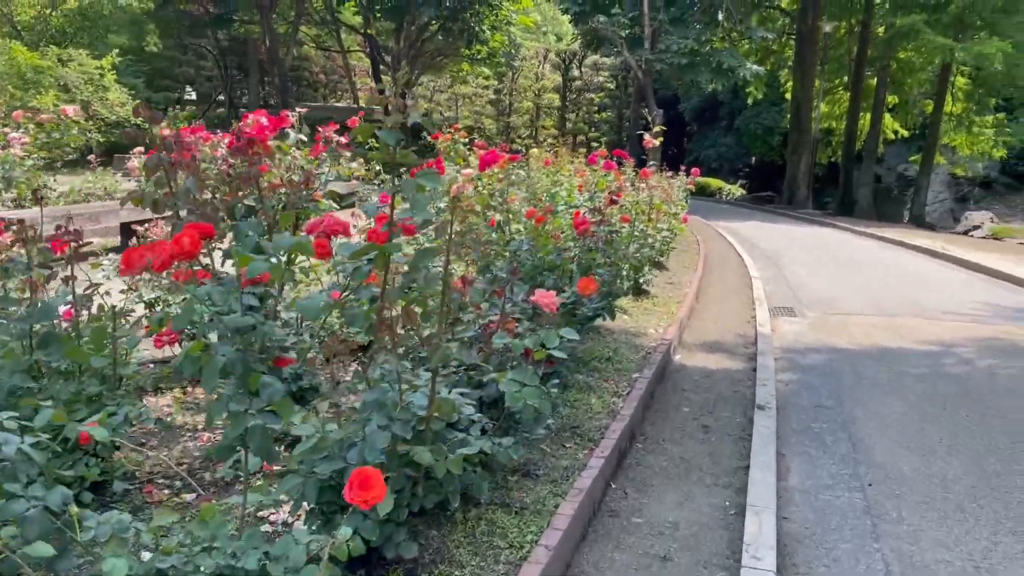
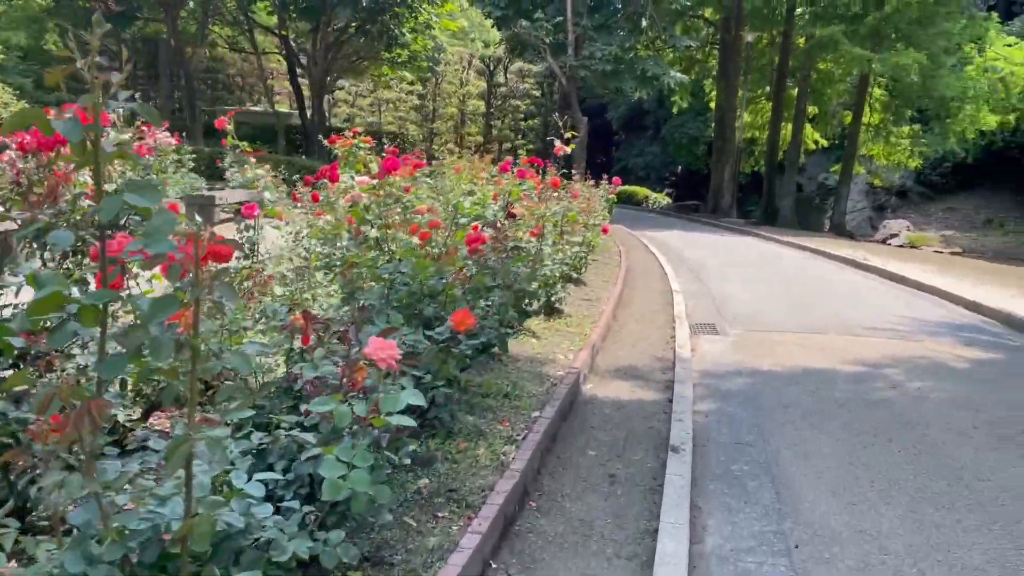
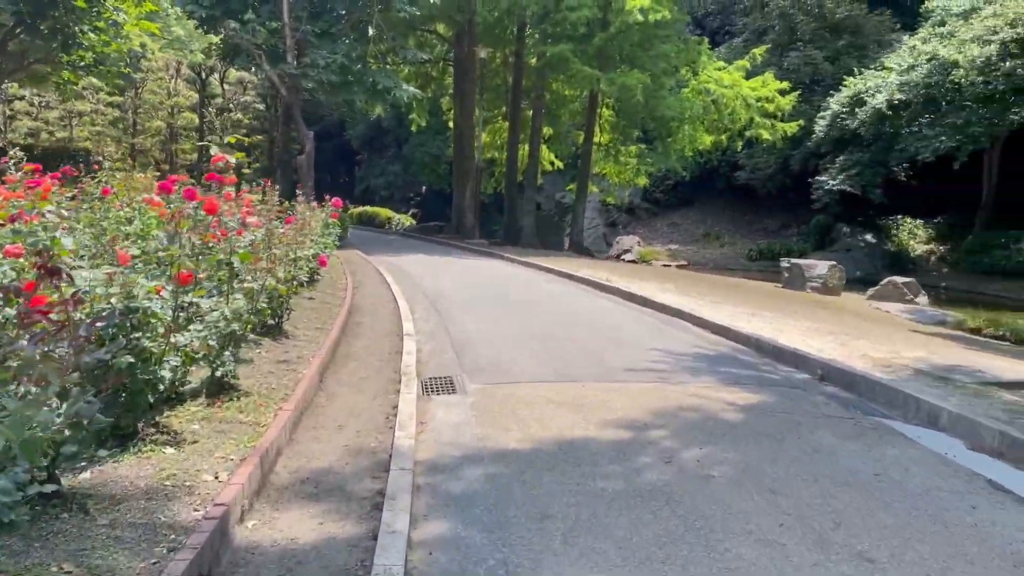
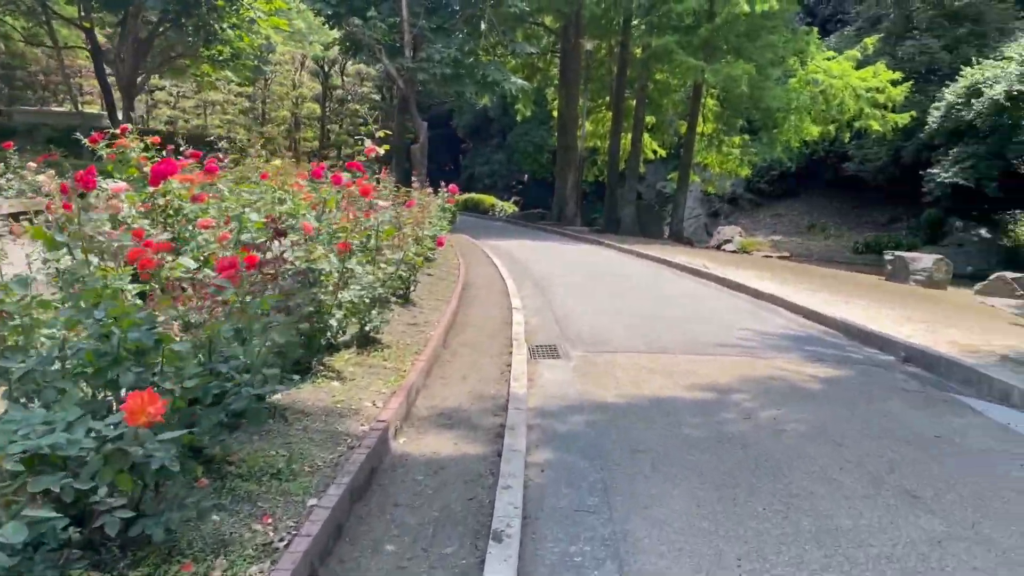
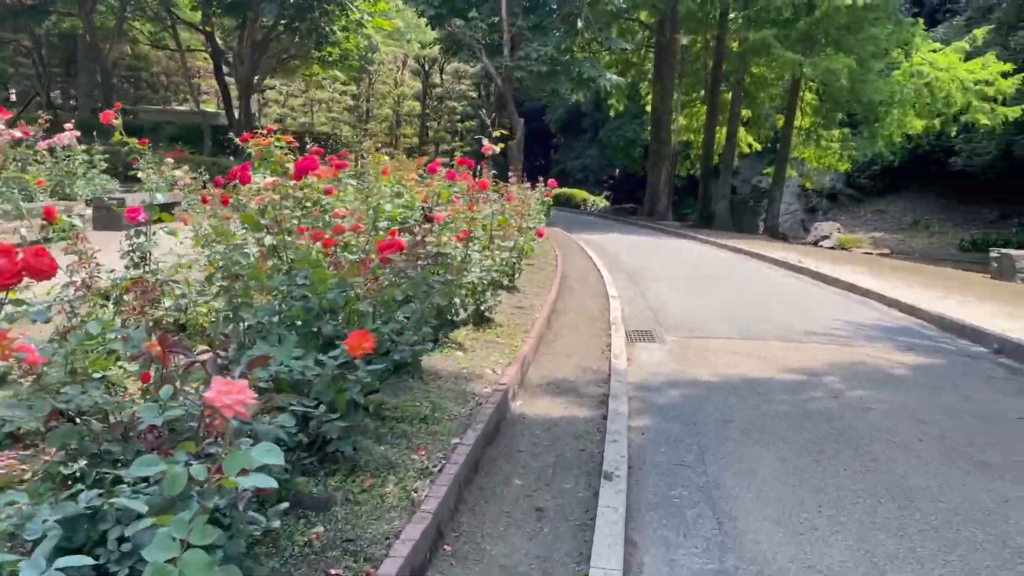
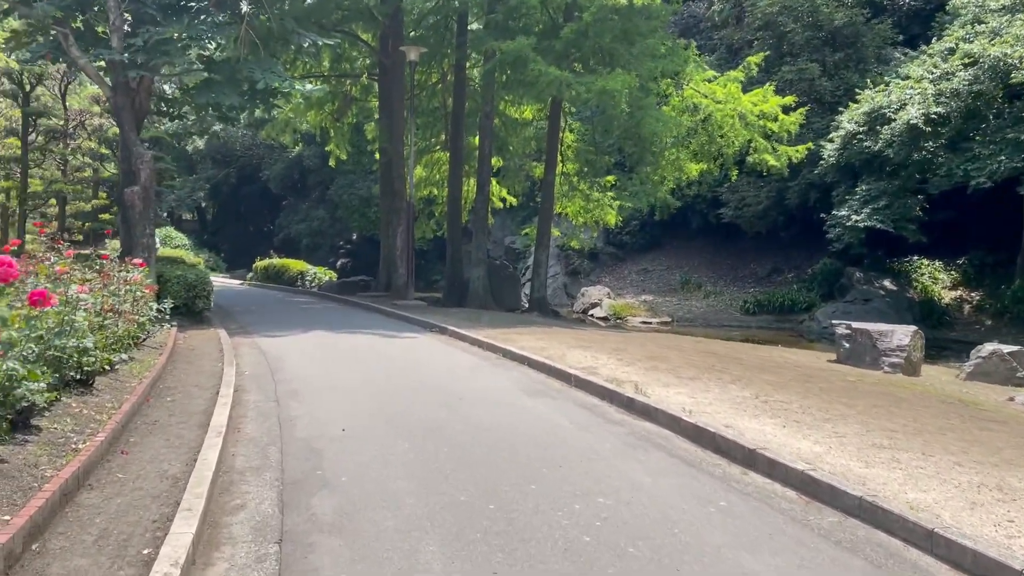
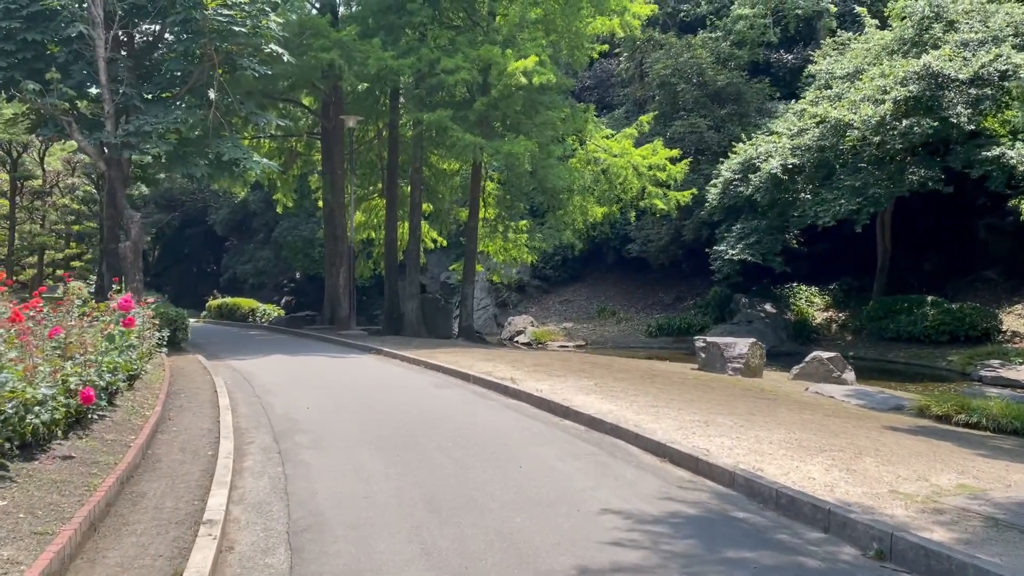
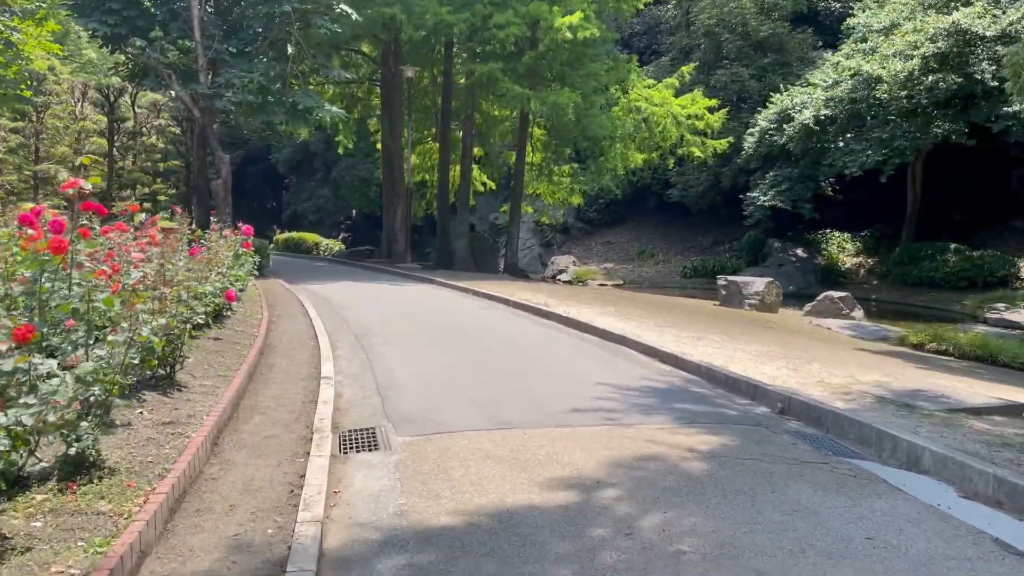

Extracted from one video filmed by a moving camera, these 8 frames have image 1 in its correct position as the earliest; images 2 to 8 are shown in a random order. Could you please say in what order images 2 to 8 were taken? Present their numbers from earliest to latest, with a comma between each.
2, 5, 4, 3, 8, 7, 6
